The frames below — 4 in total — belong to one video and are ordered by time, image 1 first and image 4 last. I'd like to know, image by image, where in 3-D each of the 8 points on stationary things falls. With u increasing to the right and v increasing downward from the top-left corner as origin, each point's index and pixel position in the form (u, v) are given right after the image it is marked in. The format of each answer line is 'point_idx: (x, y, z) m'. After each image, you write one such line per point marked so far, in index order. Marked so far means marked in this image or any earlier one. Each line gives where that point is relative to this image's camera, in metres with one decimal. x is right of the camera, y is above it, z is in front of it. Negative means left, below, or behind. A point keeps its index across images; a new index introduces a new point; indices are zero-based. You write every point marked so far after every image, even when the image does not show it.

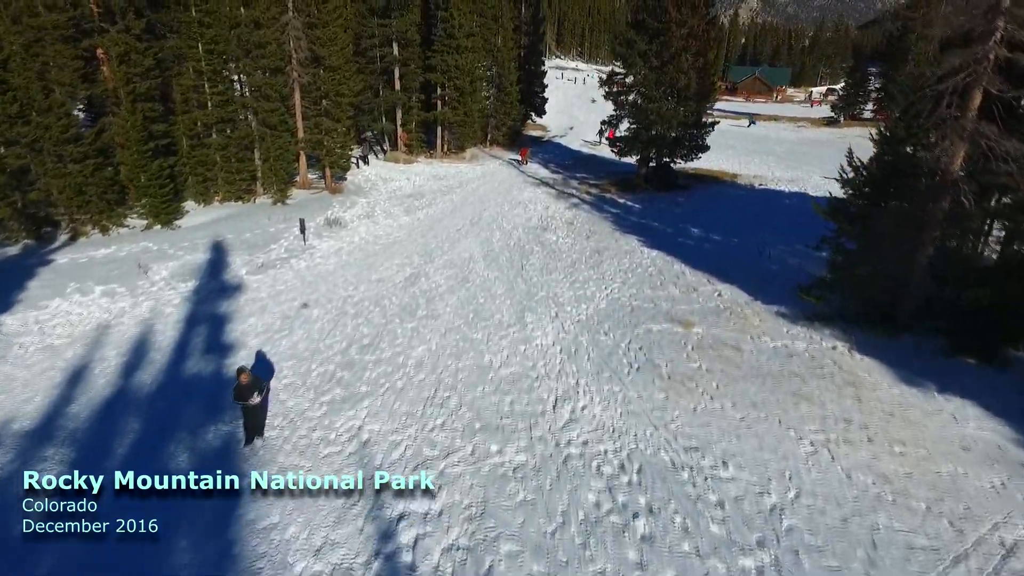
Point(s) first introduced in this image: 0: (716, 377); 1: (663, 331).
0: (+3.9, -1.7, +12.6) m
1: (+3.4, -1.0, +14.9) m
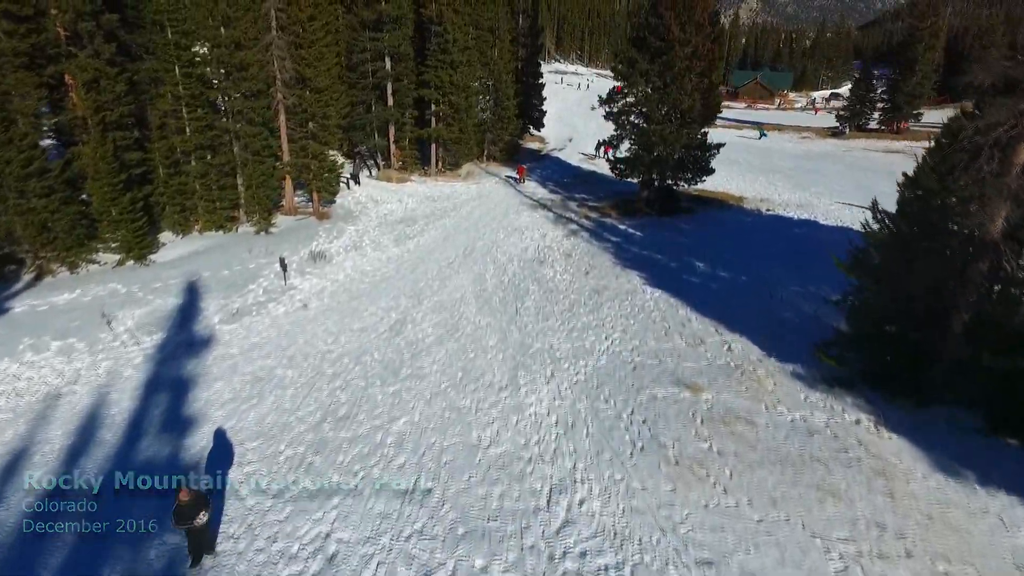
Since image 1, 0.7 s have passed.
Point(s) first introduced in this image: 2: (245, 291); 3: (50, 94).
0: (+3.7, -3.0, +11.4) m
1: (+3.2, -2.2, +13.6) m
2: (-7.7, -0.1, +19.1) m
3: (-13.8, +5.8, +19.8) m
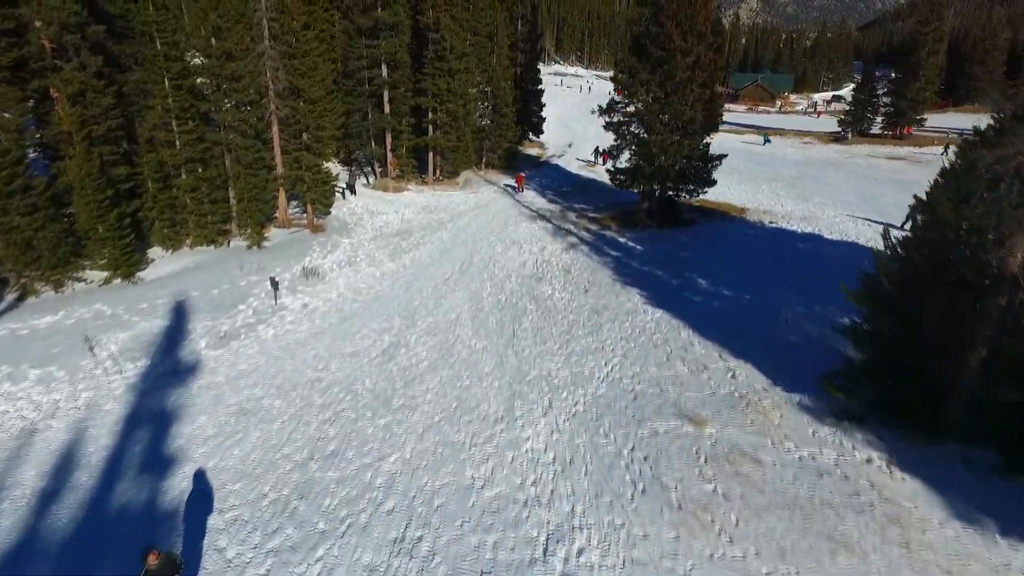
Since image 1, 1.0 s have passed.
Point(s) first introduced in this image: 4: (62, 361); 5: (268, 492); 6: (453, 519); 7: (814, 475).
0: (+3.6, -3.6, +10.8) m
1: (+3.1, -2.8, +13.1) m
2: (-7.8, -0.7, +18.6) m
3: (-13.9, +5.2, +19.2) m
4: (-10.3, -1.7, +15.2) m
5: (-4.1, -3.4, +11.1) m
6: (-1.0, -3.7, +10.7) m
7: (+5.2, -3.2, +11.5) m
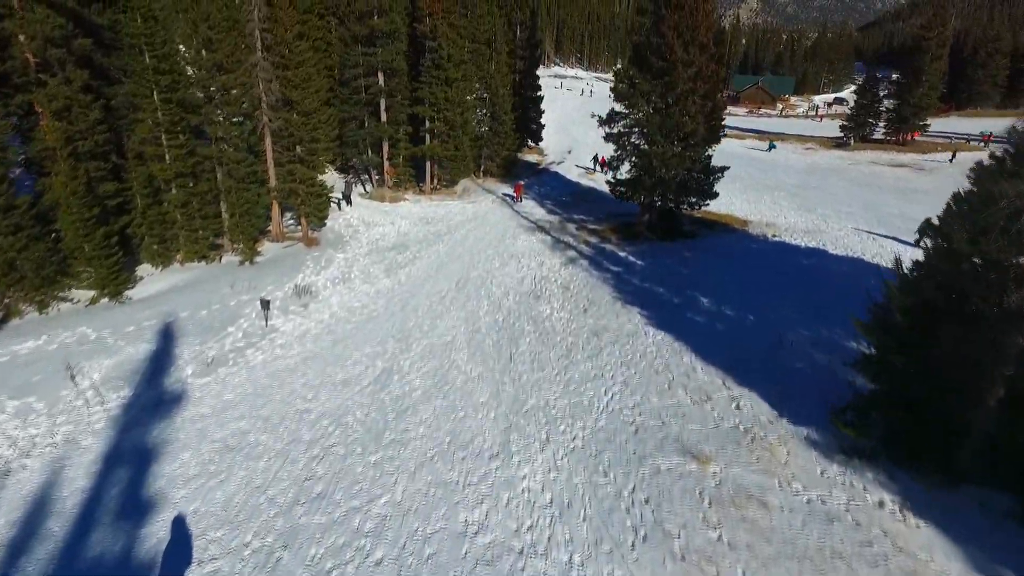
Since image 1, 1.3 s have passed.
0: (+3.5, -4.2, +10.3) m
1: (+3.1, -3.4, +12.6) m
2: (-7.9, -1.3, +18.0) m
3: (-13.9, +4.6, +18.7) m
4: (-10.4, -2.3, +14.6) m
5: (-4.2, -4.0, +10.6) m
6: (-1.0, -4.3, +10.1) m
7: (+5.2, -3.9, +11.0) m
